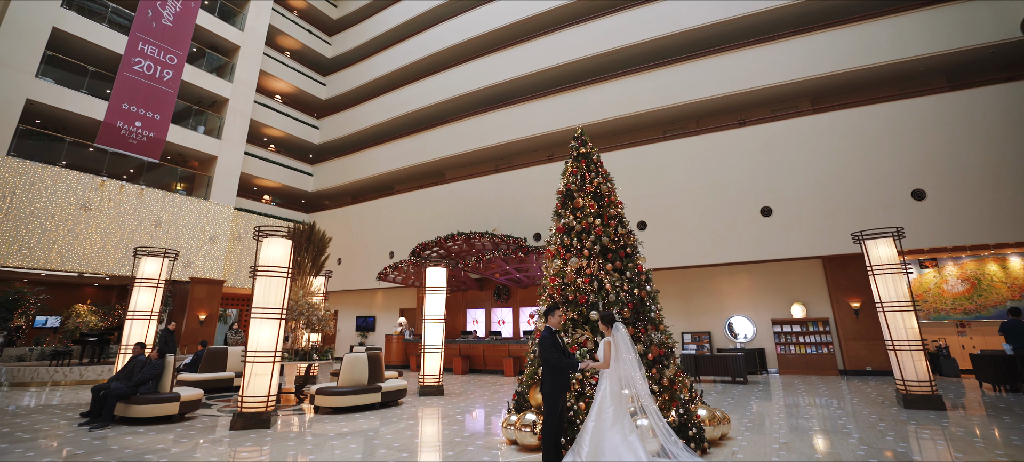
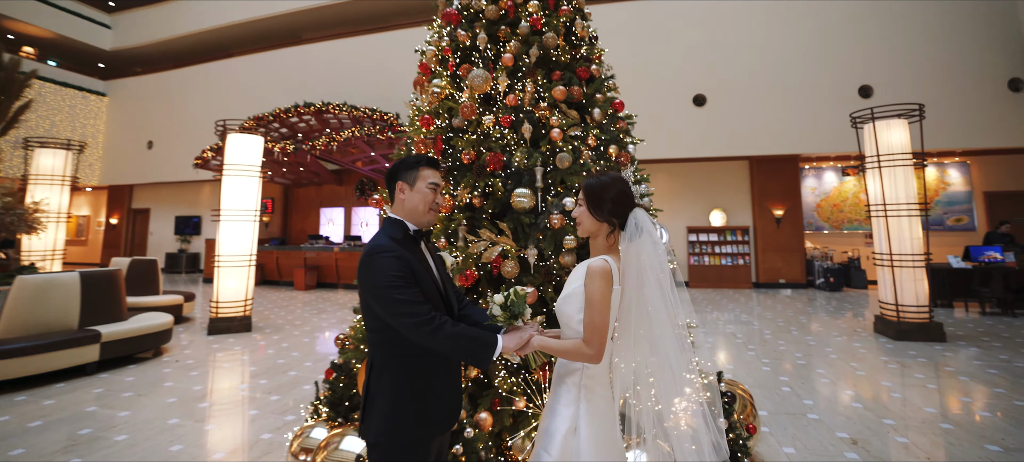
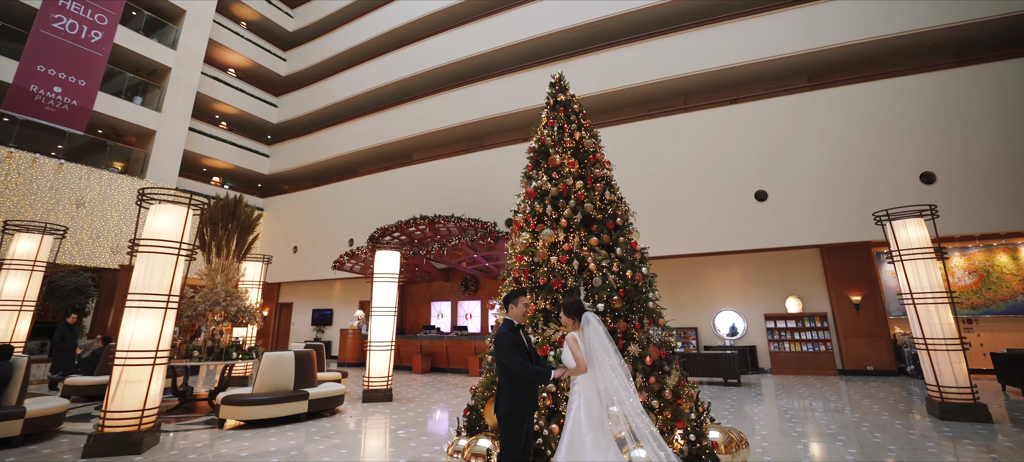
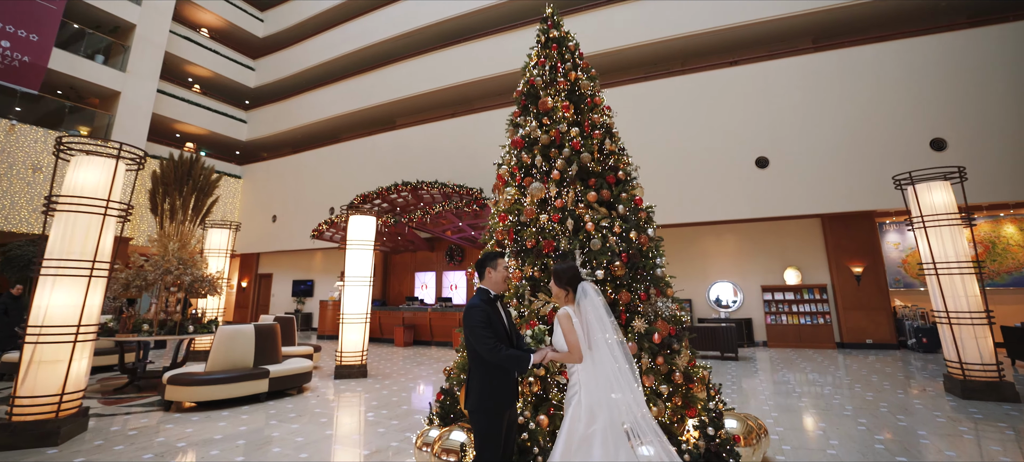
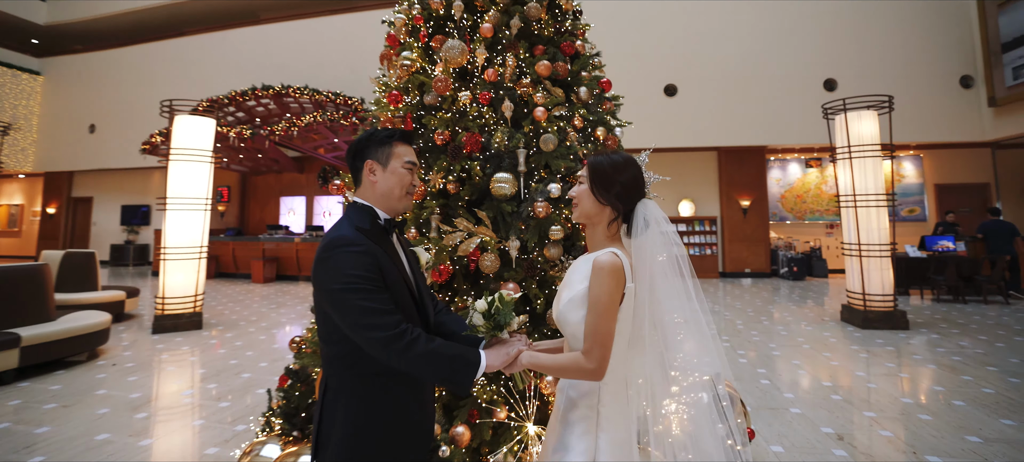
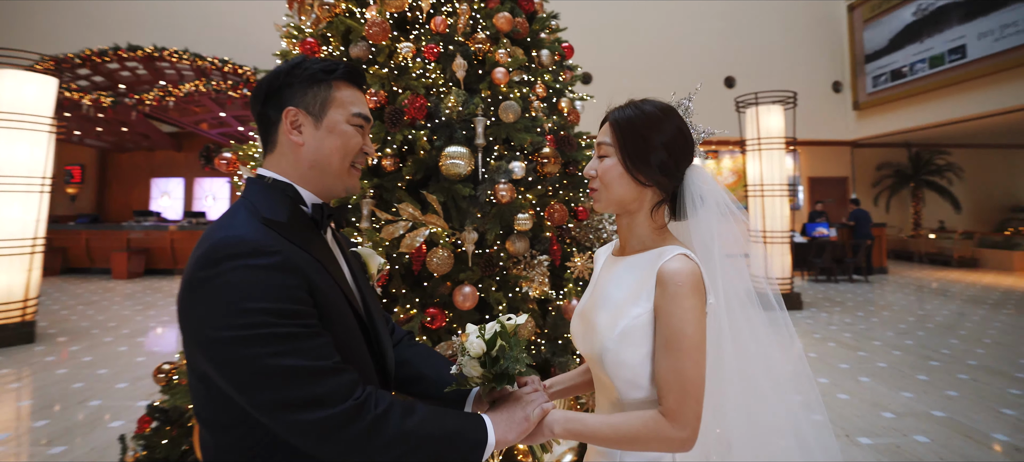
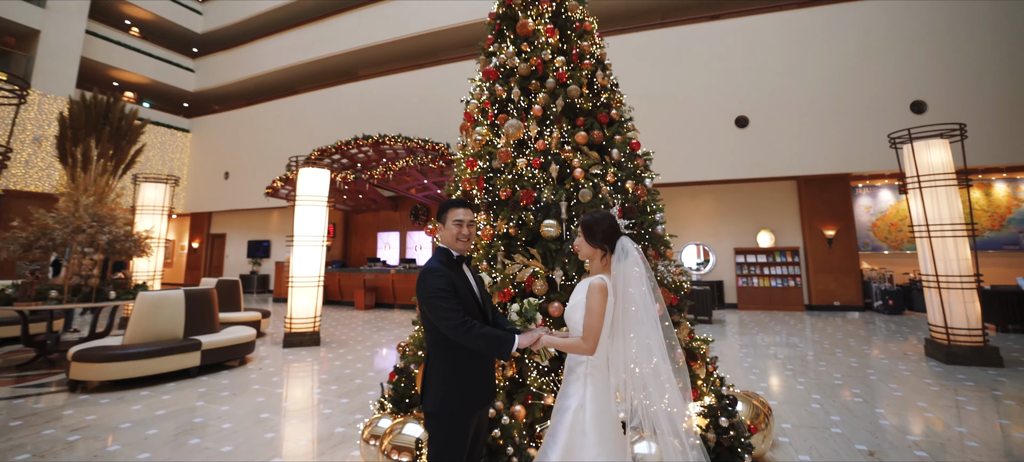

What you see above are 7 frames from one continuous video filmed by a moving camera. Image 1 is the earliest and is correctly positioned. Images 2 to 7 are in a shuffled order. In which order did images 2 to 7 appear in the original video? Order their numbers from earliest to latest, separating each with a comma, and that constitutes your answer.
3, 4, 7, 2, 5, 6
